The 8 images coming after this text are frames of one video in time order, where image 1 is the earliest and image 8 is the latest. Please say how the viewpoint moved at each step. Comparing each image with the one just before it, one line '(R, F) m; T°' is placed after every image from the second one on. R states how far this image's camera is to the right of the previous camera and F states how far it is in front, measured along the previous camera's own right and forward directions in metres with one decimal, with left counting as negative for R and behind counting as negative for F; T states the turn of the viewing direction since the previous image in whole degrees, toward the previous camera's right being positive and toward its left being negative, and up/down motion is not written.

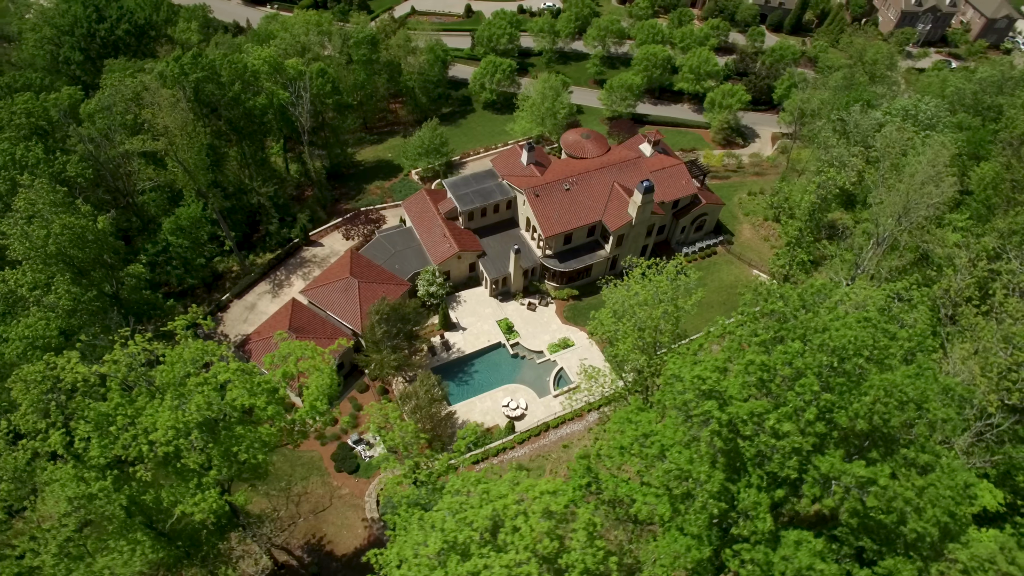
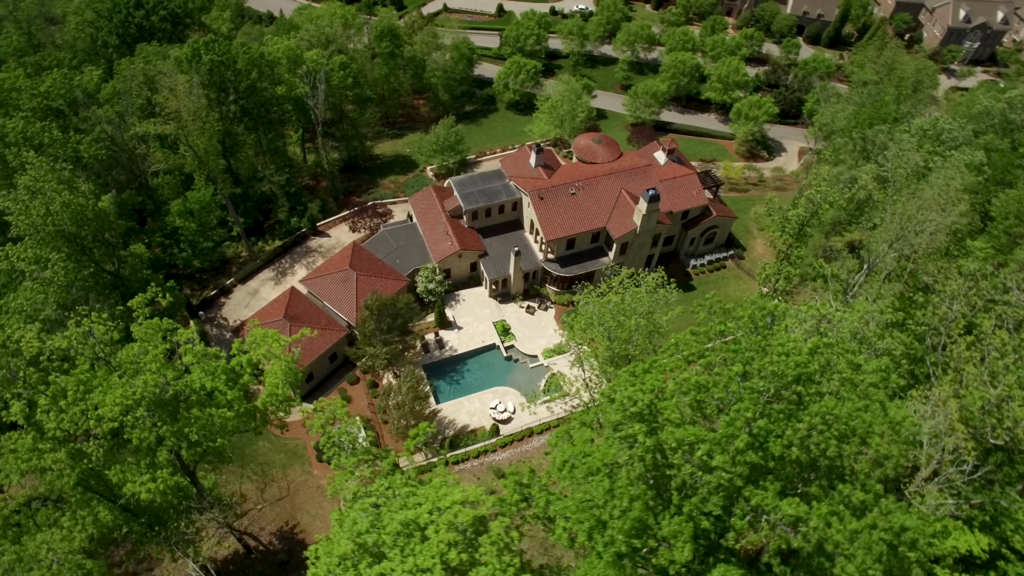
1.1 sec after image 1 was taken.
(+2.8, +0.5) m; -3°
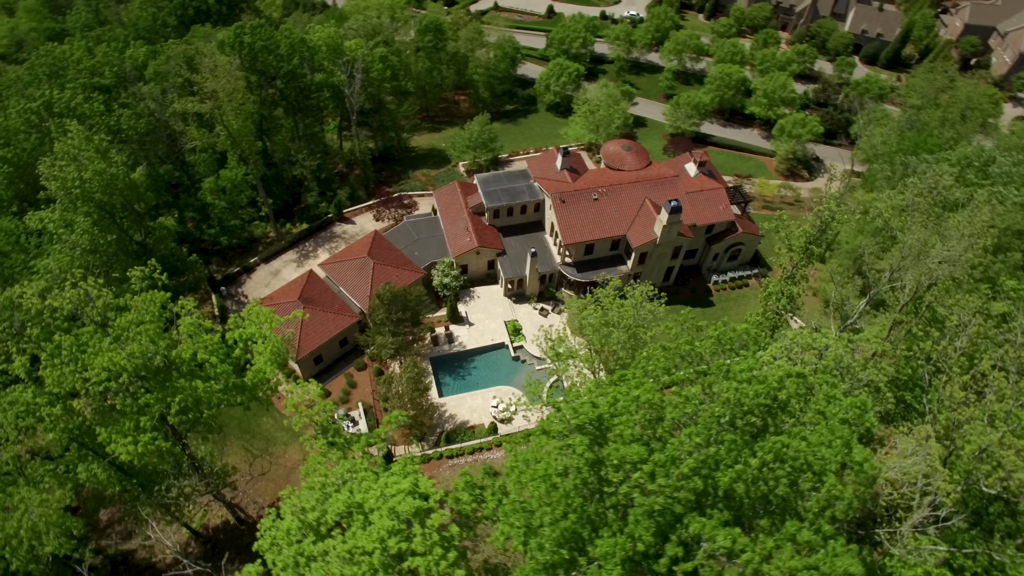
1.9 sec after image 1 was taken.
(+2.2, +0.1) m; -4°
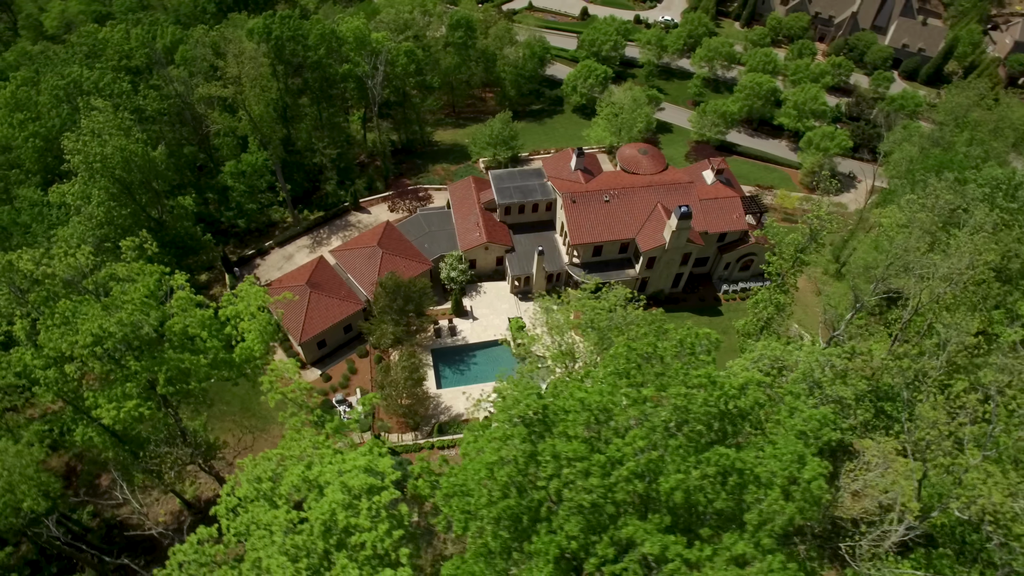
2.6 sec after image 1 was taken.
(+2.1, -0.1) m; -3°
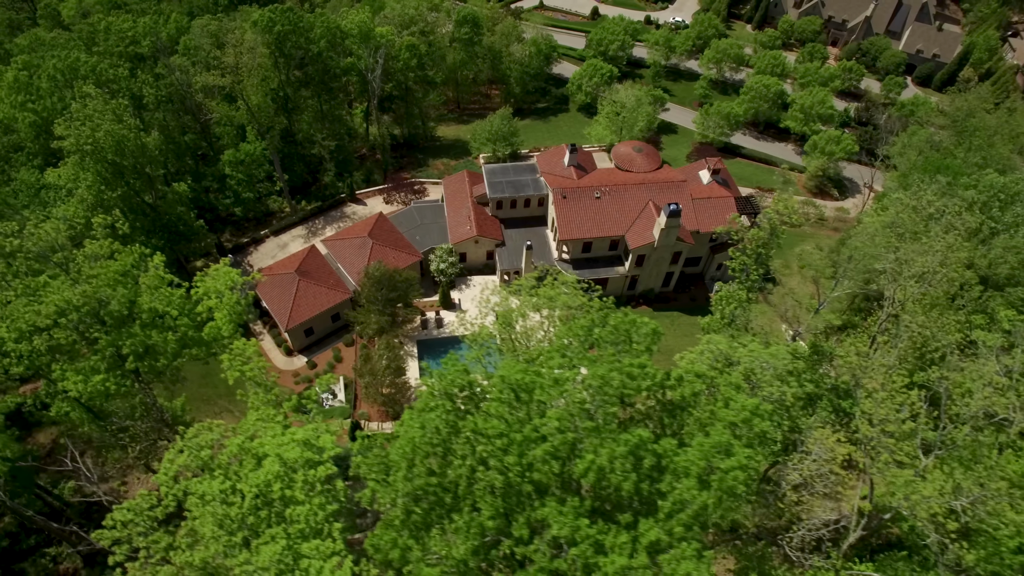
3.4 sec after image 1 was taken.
(+2.5, 0.0) m; -2°
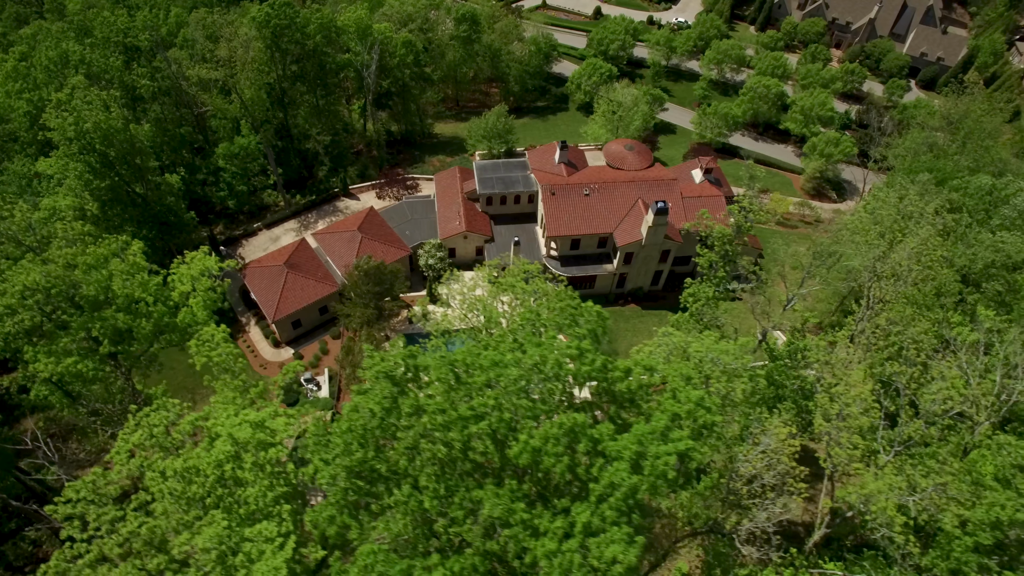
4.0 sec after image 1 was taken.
(+1.9, 0.0) m; -1°
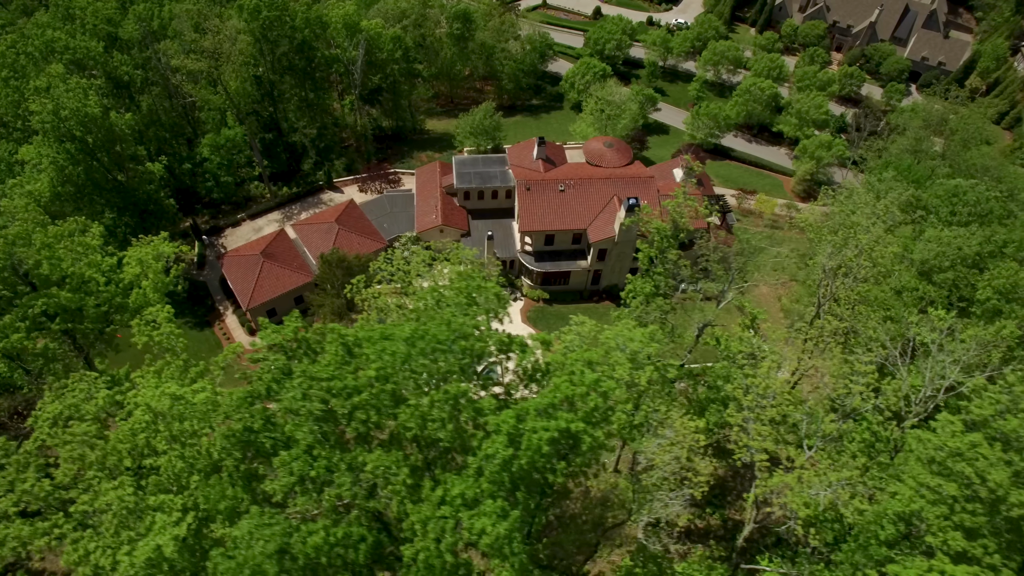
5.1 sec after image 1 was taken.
(+3.5, -0.2) m; -1°
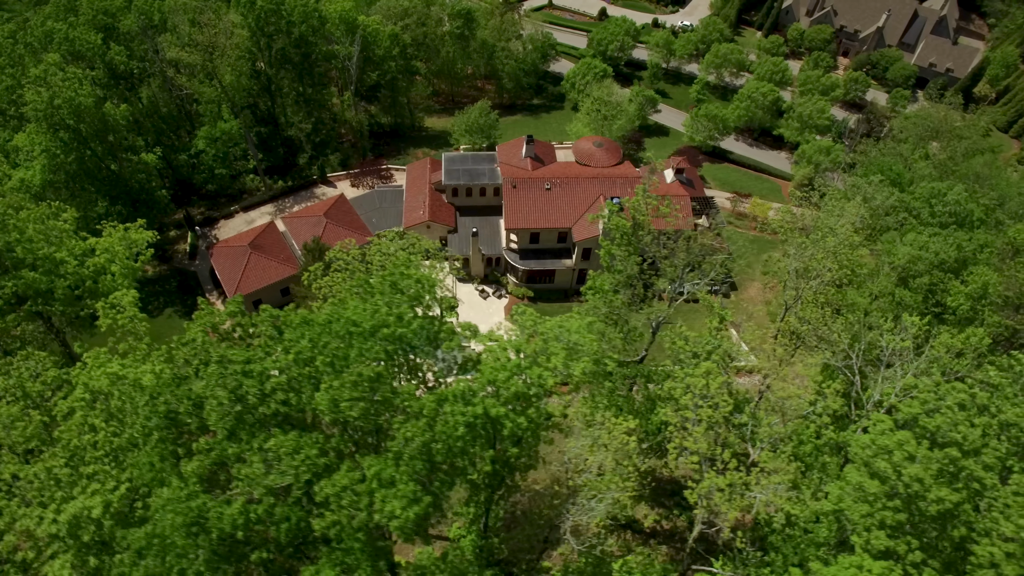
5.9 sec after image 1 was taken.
(+2.6, -0.1) m; -1°
